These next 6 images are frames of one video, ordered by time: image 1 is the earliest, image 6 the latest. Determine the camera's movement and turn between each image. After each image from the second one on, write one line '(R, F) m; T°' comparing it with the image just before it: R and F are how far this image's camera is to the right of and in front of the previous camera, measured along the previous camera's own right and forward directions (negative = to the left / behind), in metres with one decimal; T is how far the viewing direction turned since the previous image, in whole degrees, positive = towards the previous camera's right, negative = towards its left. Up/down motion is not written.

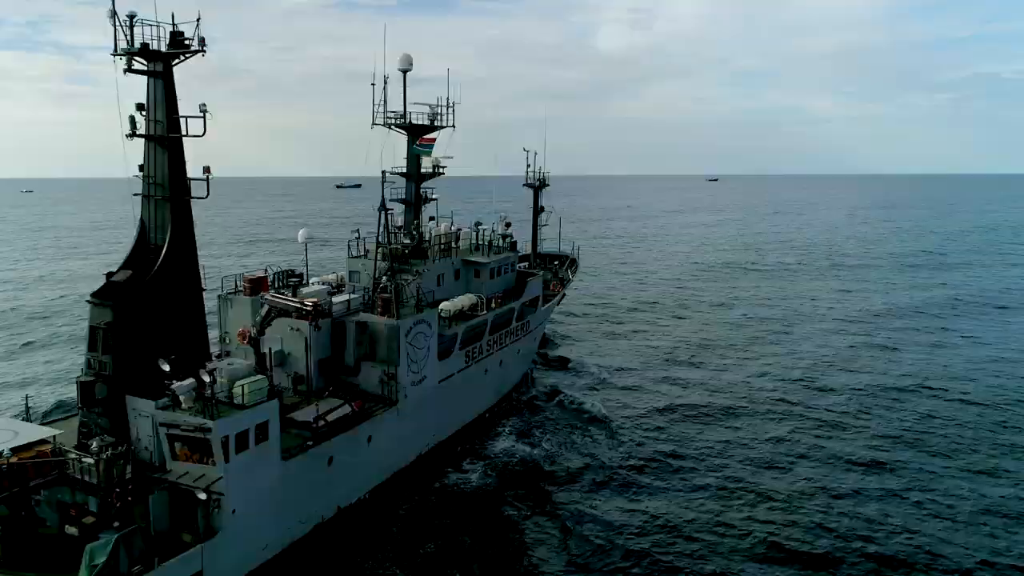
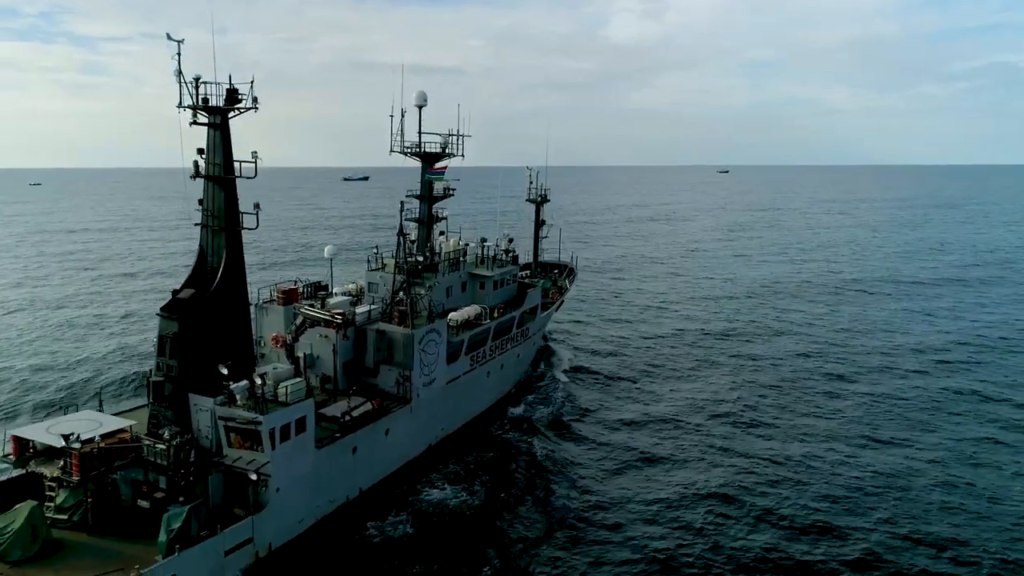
(+0.2, -3.5) m; 0°
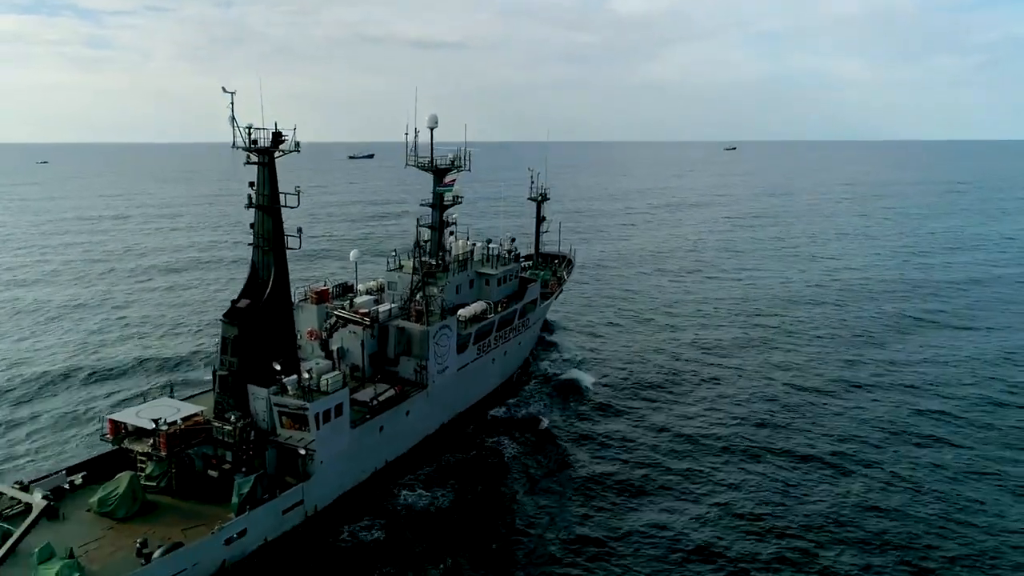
(+0.4, -4.4) m; -1°
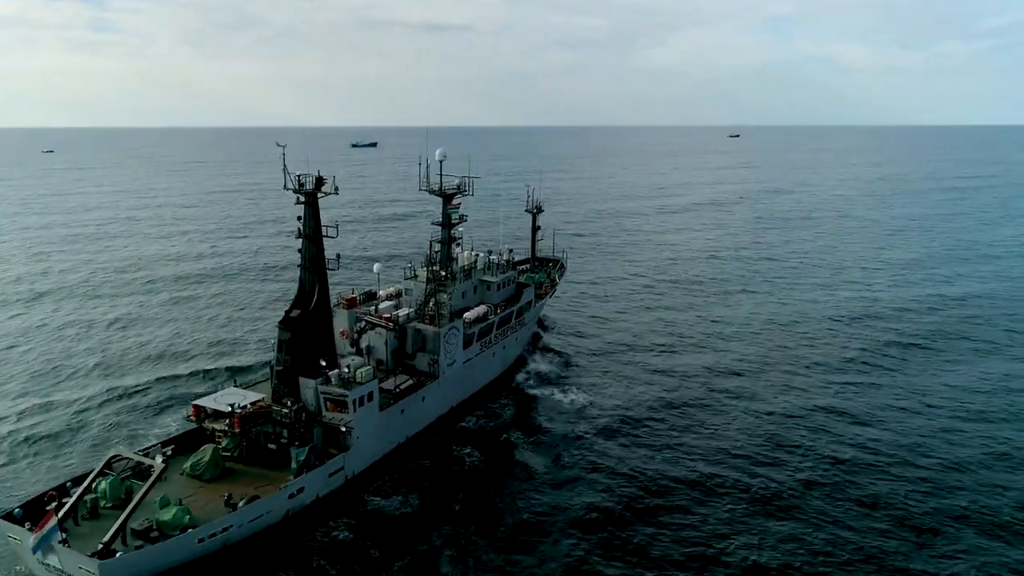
(+0.5, -6.8) m; 0°
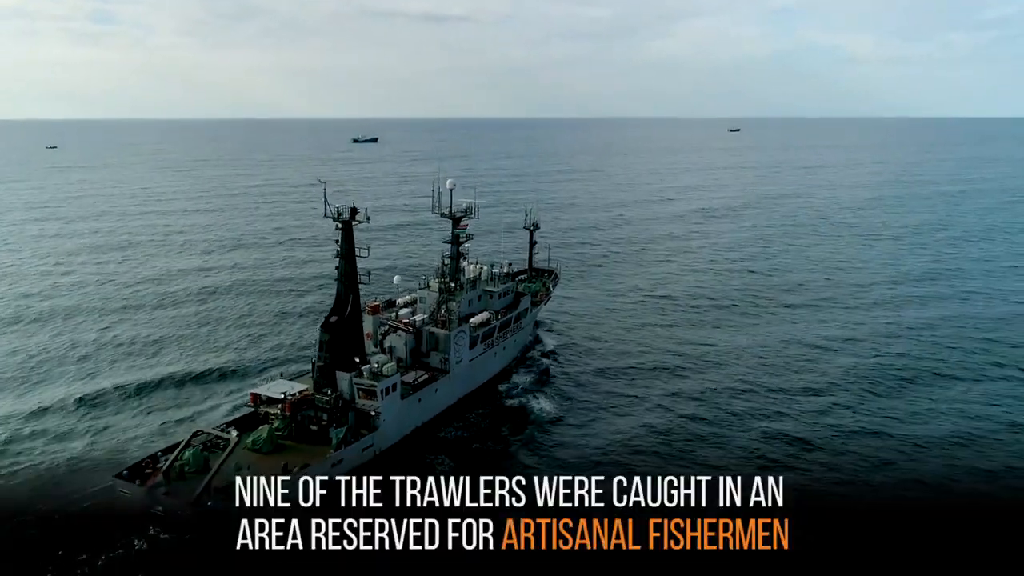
(+0.1, -7.4) m; 0°
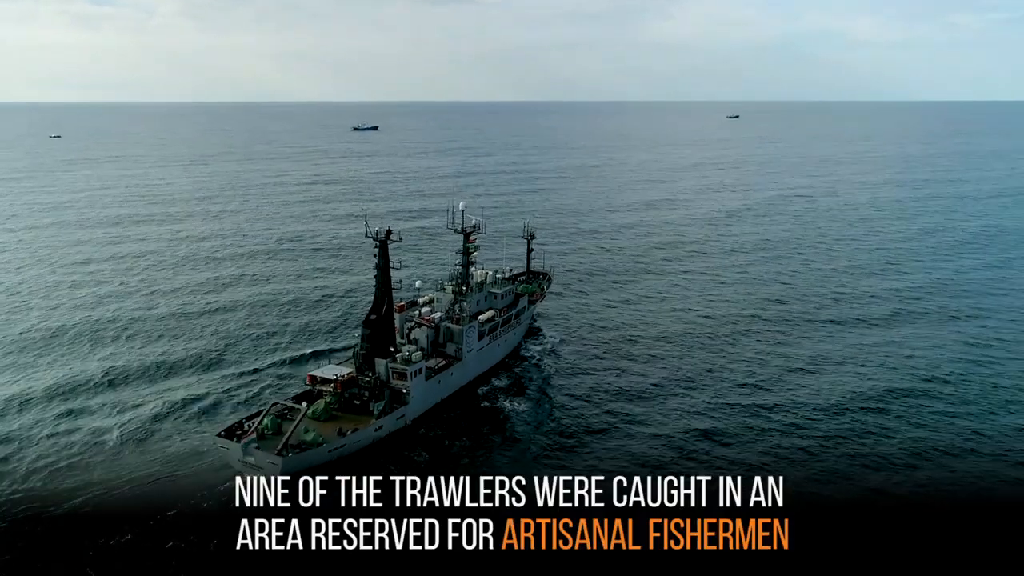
(0.0, -11.2) m; 0°
